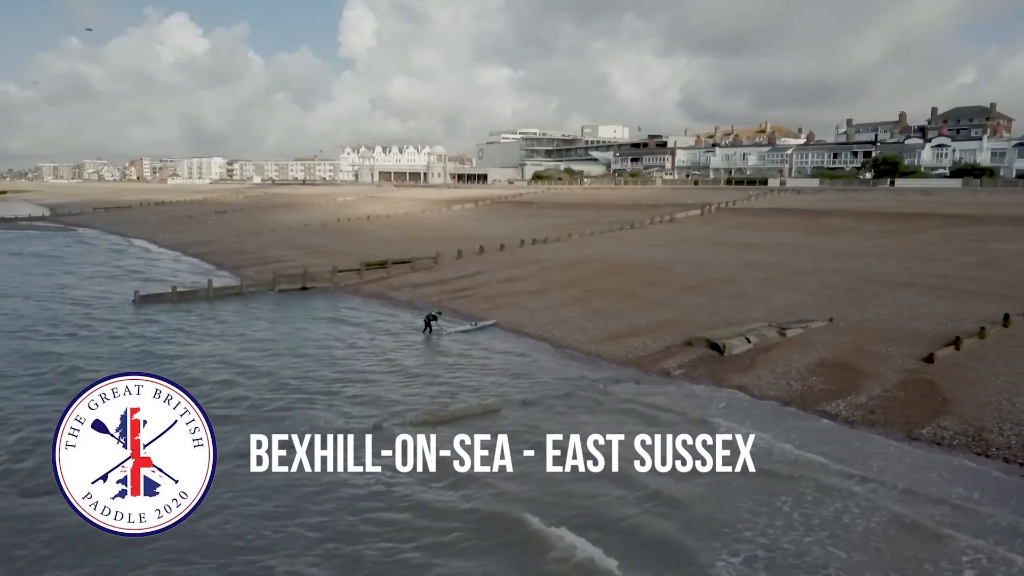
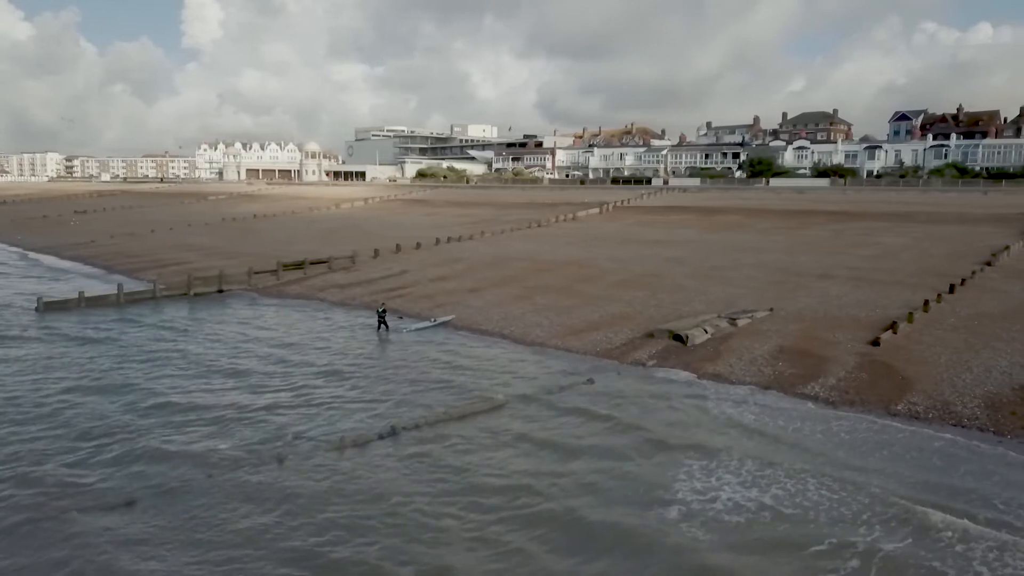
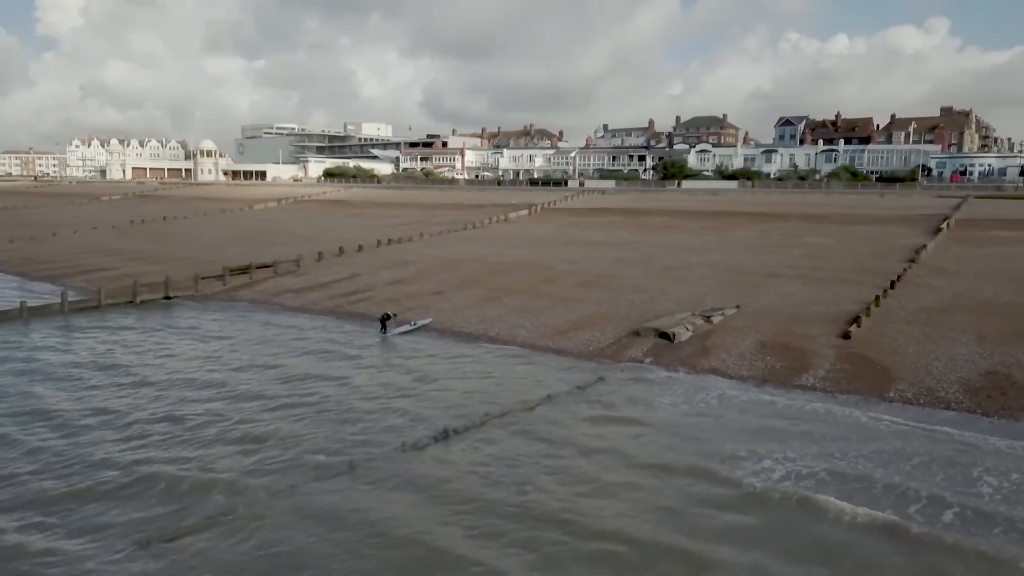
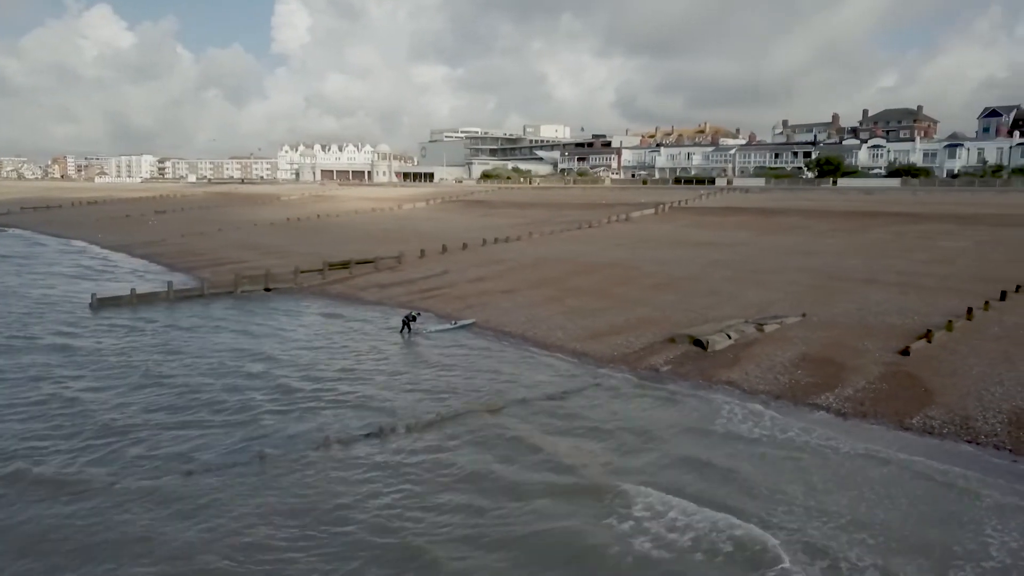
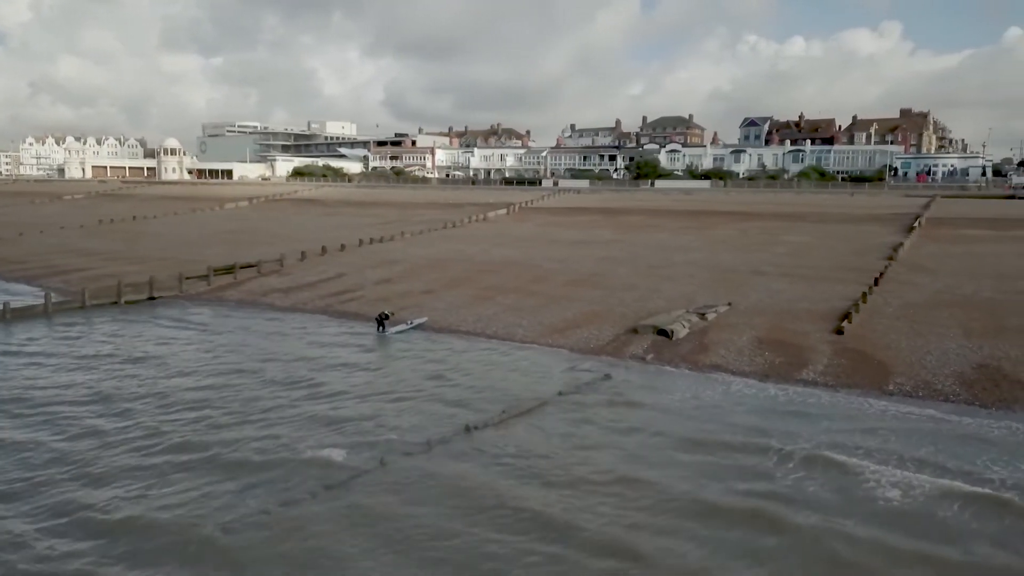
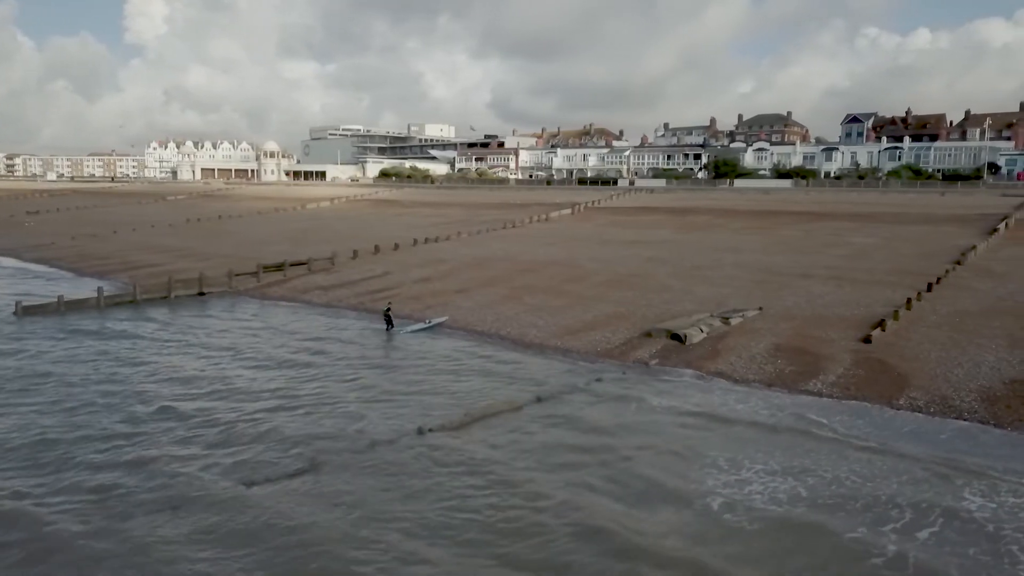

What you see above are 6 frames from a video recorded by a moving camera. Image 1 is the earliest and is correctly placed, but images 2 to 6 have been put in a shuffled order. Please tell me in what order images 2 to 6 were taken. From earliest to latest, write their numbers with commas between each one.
4, 2, 6, 3, 5
